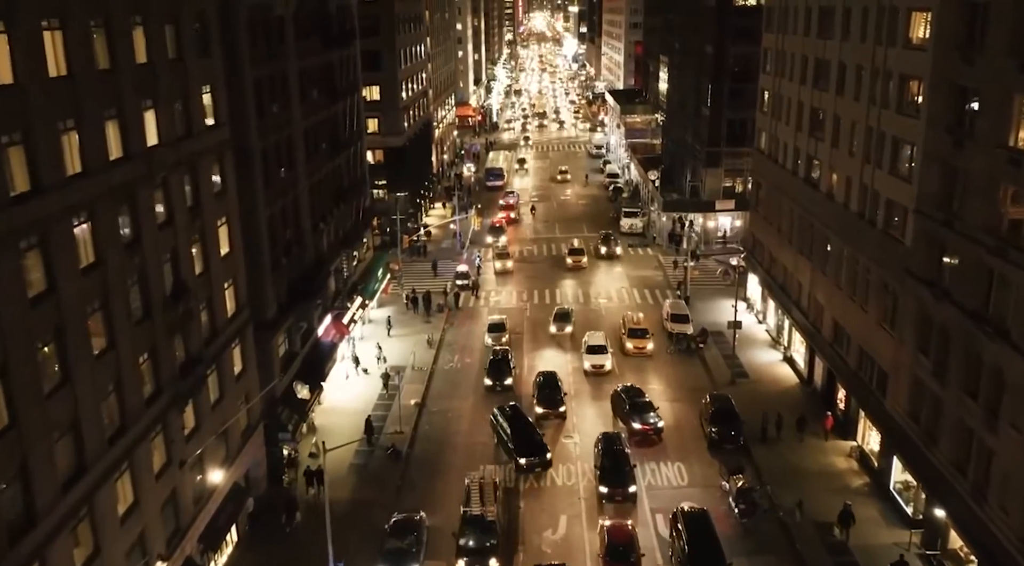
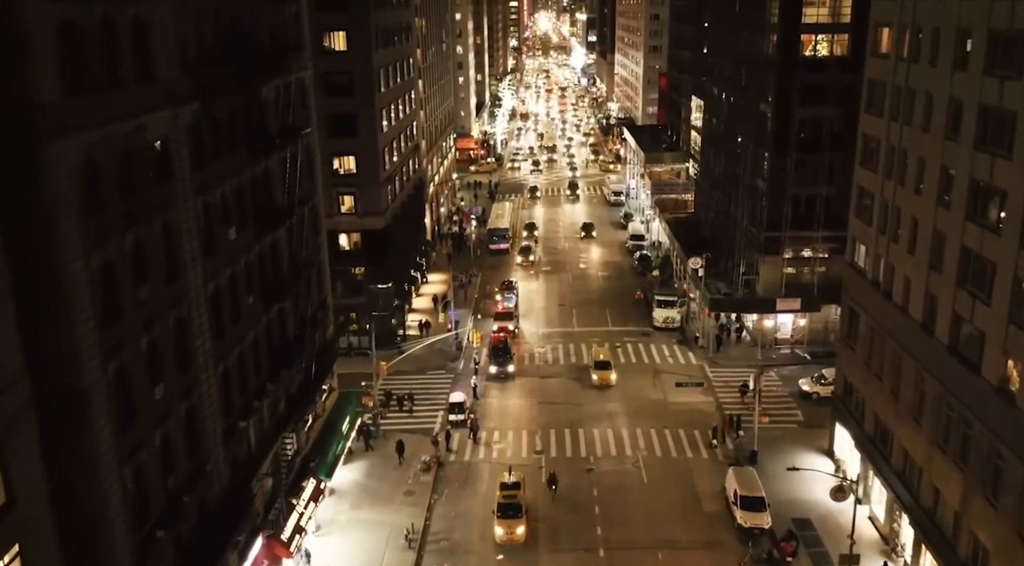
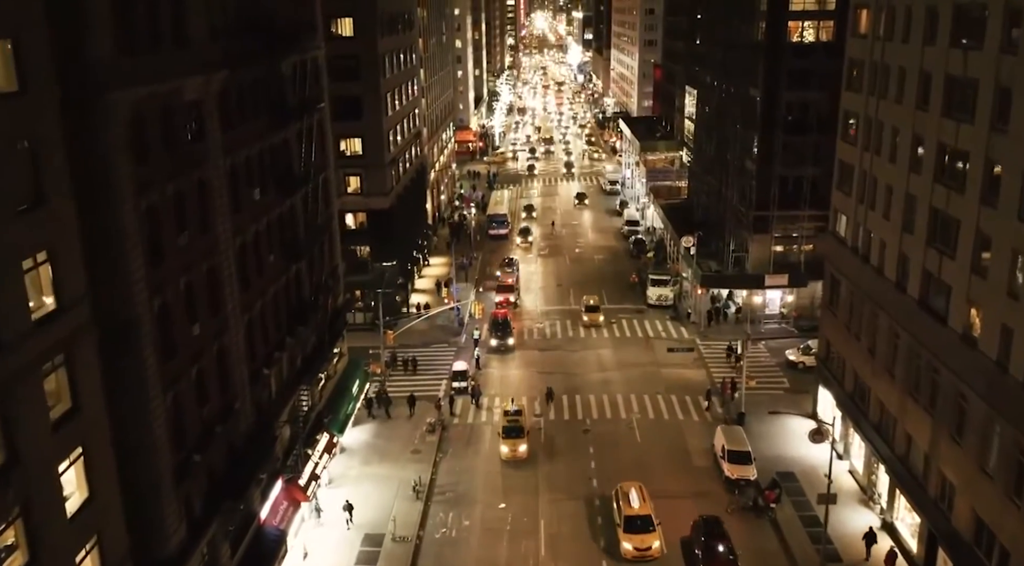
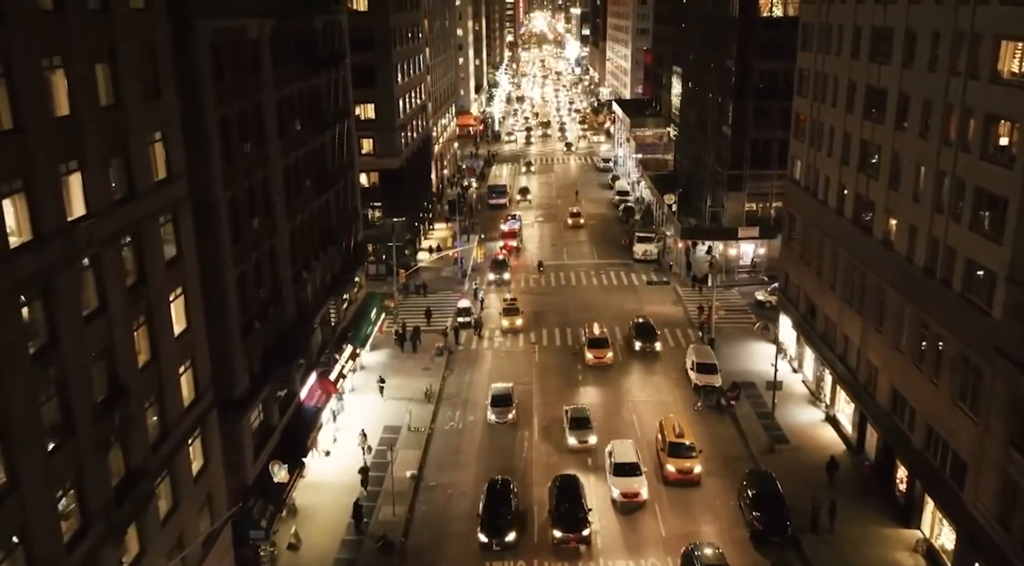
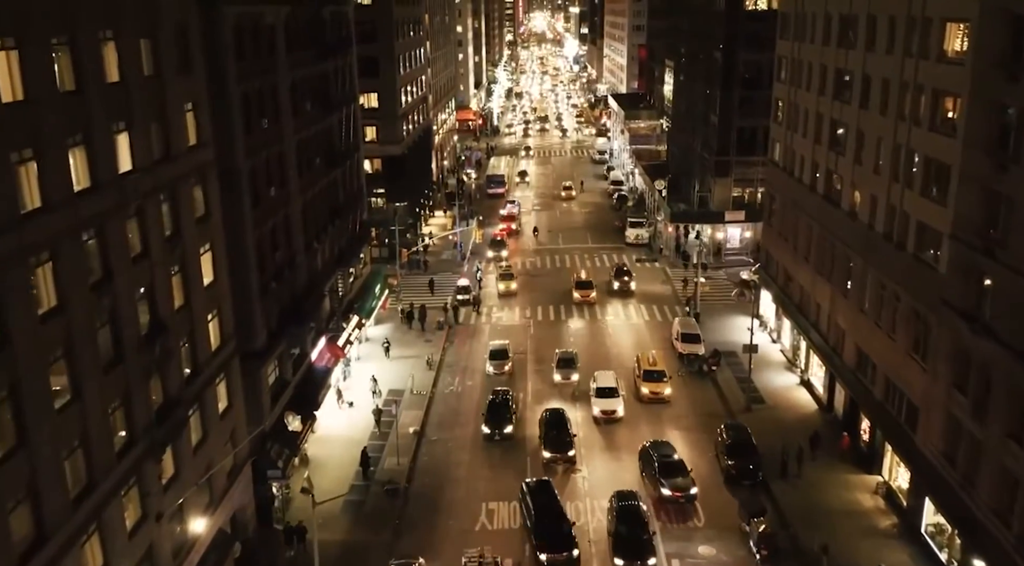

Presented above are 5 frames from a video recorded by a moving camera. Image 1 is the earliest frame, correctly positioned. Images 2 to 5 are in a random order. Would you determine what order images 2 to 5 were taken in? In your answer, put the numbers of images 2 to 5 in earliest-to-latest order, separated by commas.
5, 4, 3, 2
